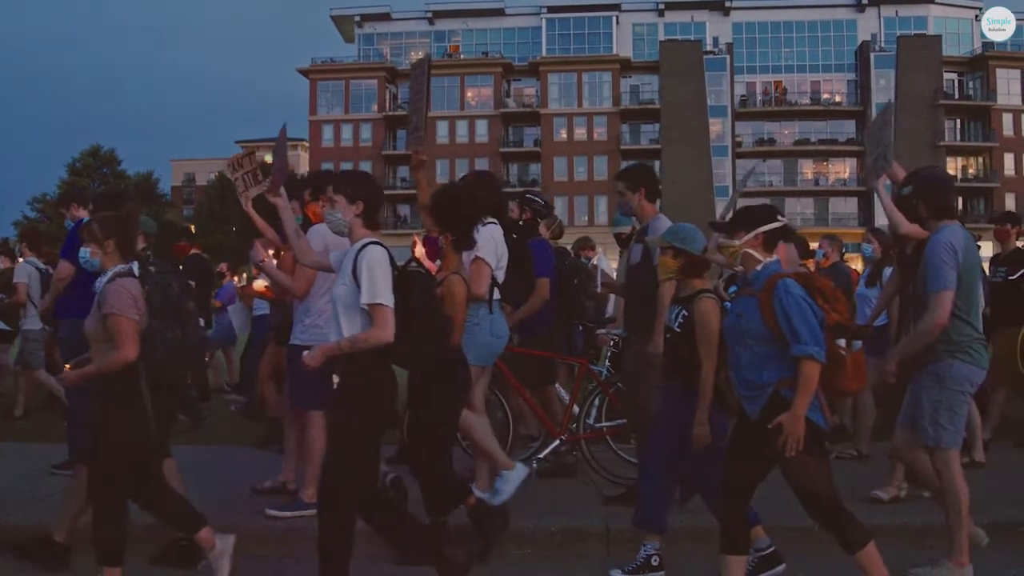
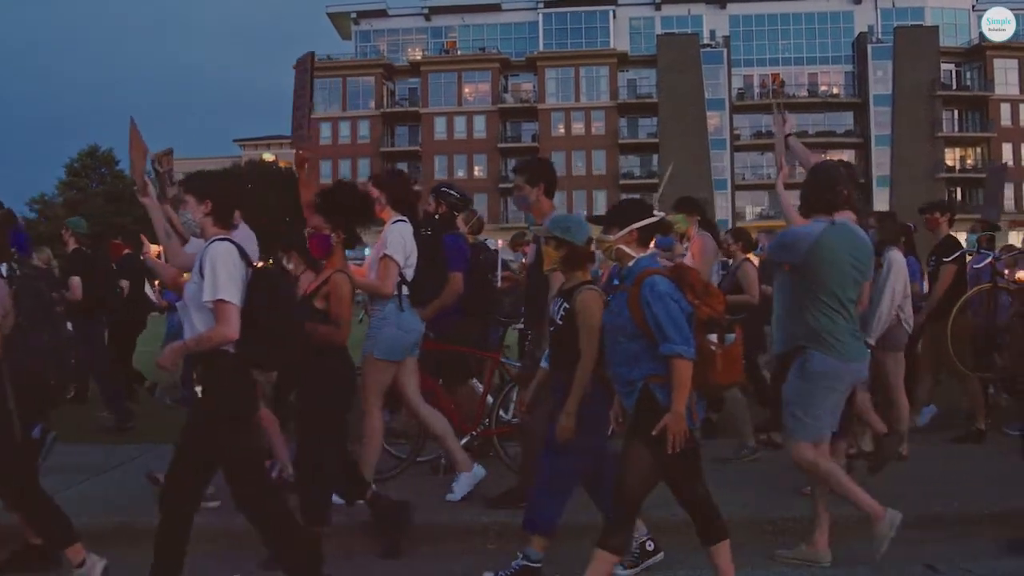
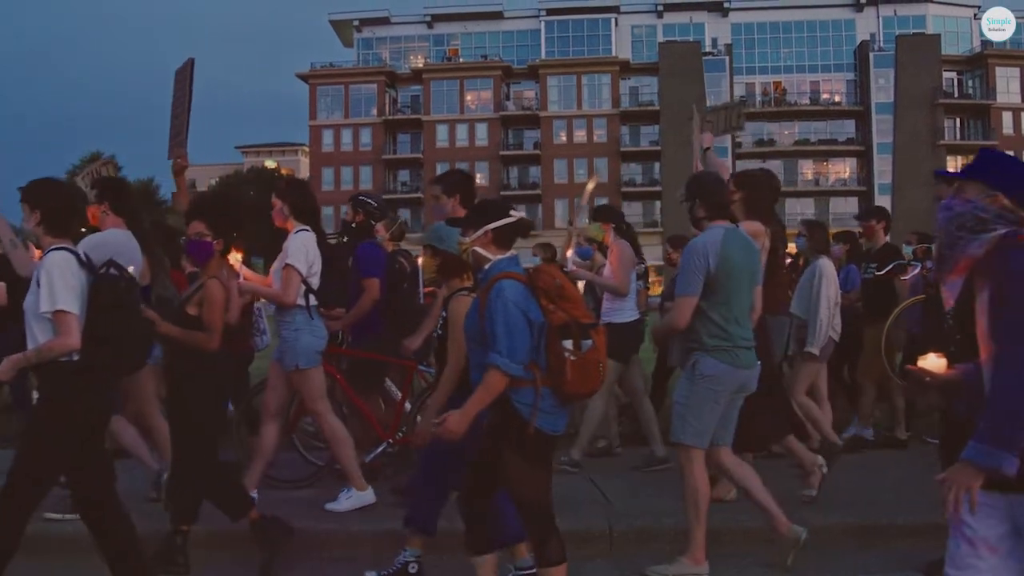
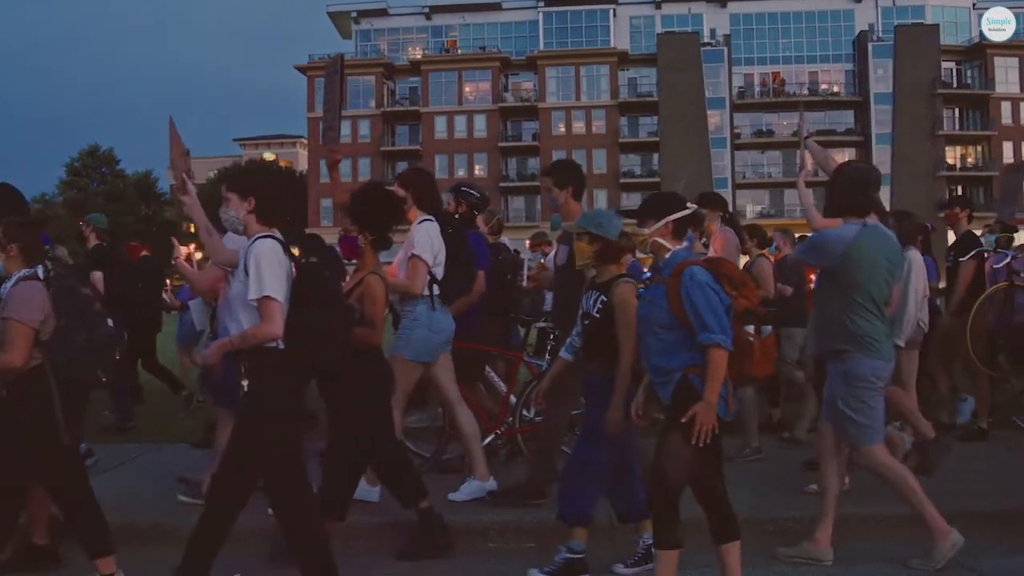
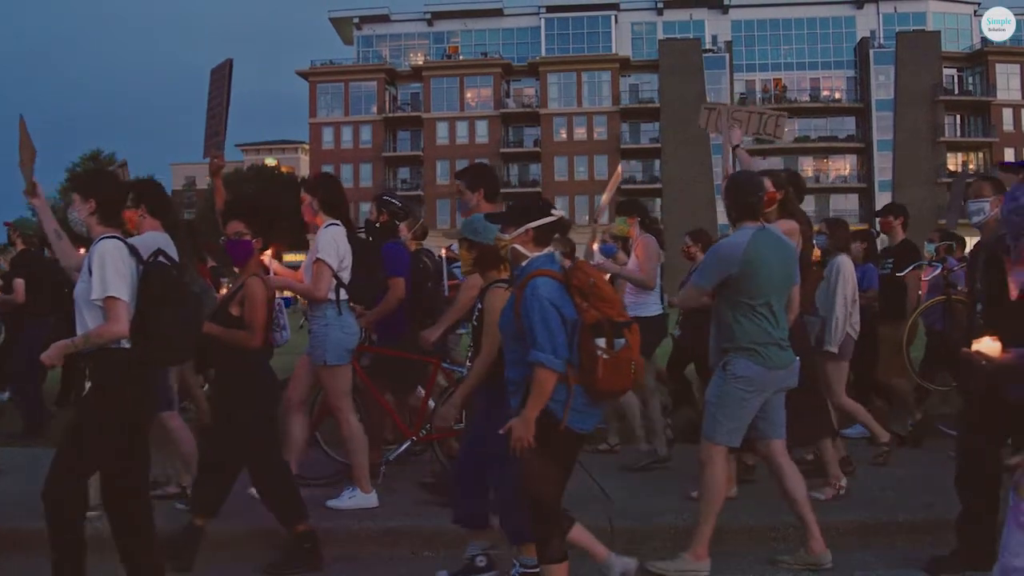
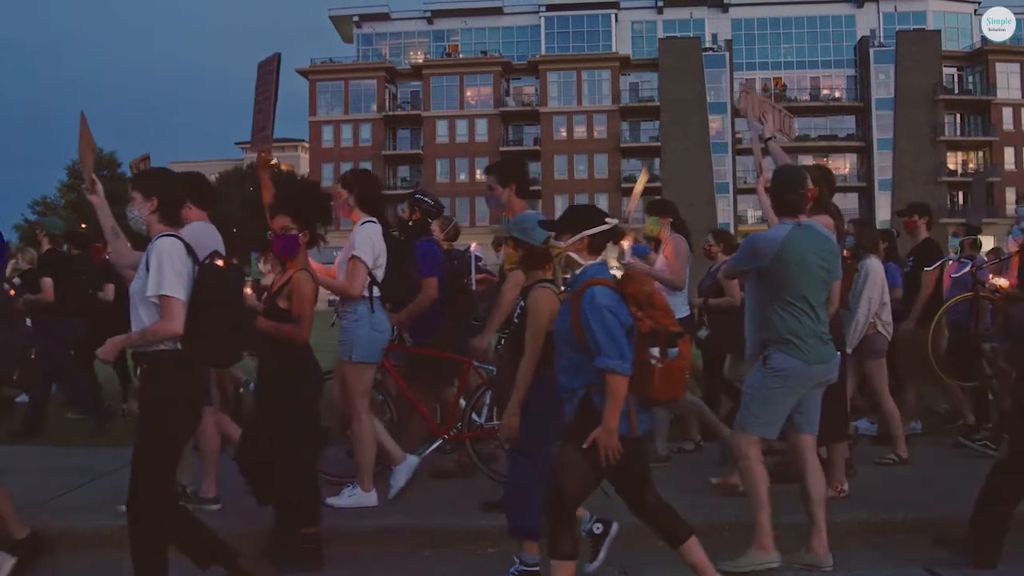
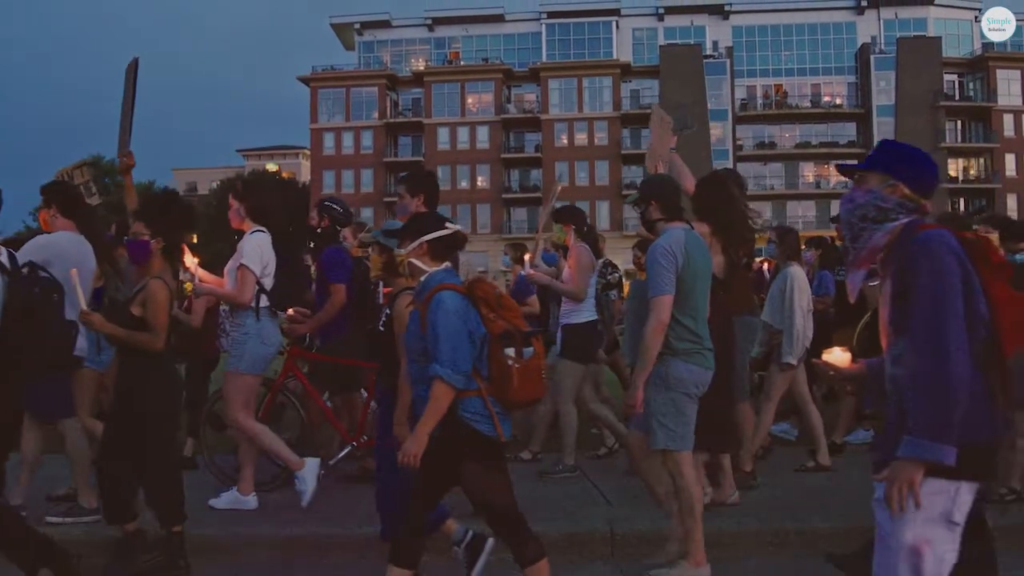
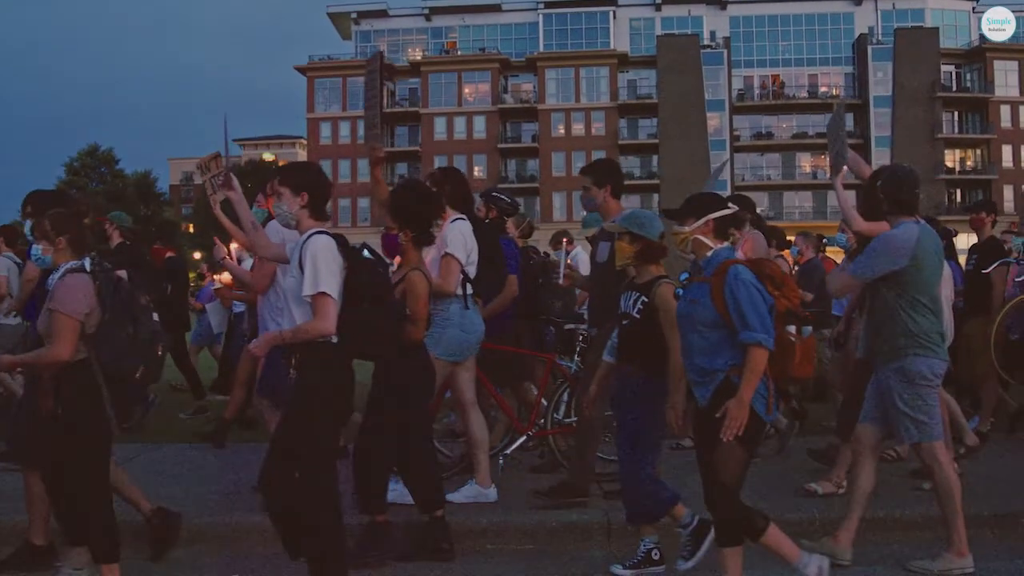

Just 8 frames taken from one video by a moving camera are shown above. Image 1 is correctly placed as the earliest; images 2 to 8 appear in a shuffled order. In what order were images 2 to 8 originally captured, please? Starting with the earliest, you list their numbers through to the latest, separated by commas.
8, 4, 2, 6, 5, 3, 7
